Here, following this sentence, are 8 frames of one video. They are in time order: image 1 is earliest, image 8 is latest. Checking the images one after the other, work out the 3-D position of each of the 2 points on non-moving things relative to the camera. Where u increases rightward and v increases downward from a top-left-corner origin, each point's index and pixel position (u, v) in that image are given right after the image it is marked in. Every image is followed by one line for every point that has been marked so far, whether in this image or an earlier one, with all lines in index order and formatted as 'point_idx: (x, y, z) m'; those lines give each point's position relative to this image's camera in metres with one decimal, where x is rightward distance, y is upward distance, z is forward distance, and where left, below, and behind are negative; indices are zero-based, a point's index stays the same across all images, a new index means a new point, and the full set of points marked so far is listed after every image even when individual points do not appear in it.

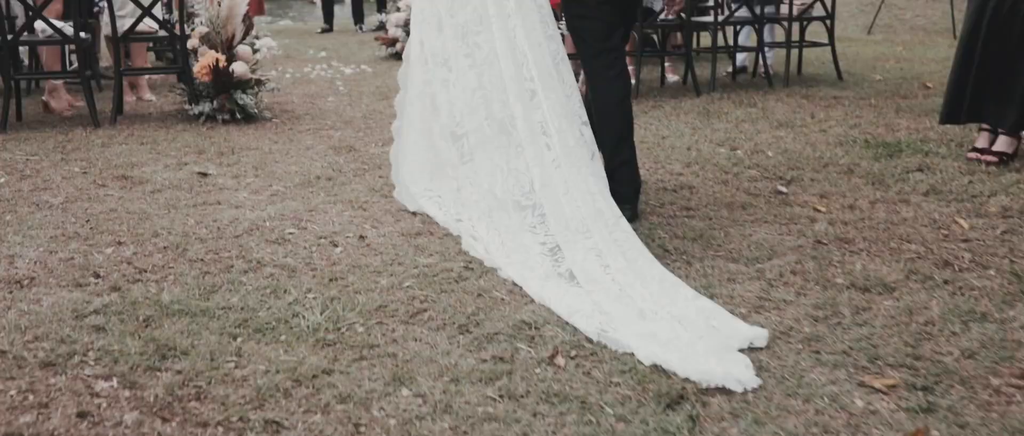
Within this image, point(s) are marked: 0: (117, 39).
0: (-2.2, +1.0, +6.0) m
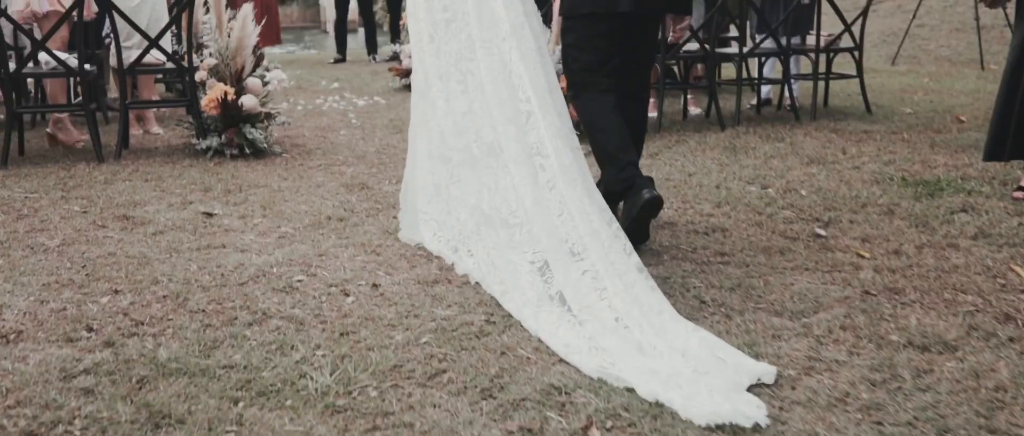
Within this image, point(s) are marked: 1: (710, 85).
0: (-2.1, +0.8, +5.8) m
1: (+1.3, +0.9, +7.1) m
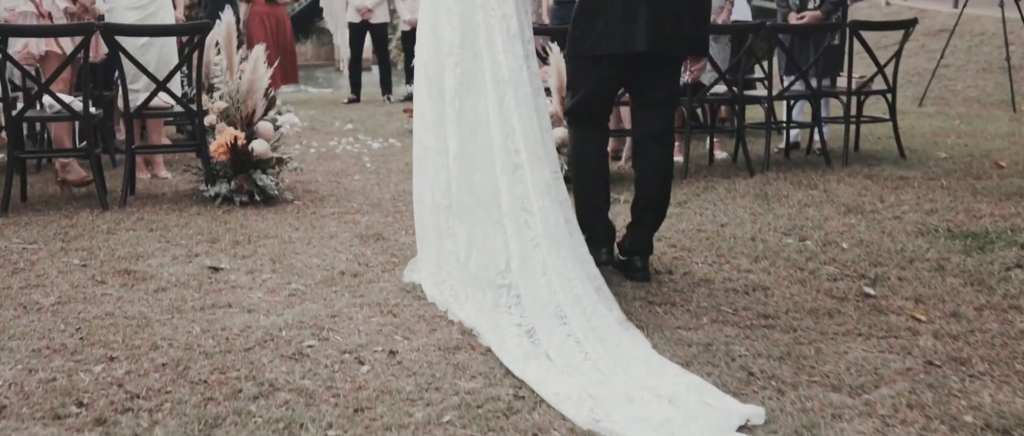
0: (-2.0, +0.5, +5.5) m
1: (+1.5, +0.6, +6.8) m
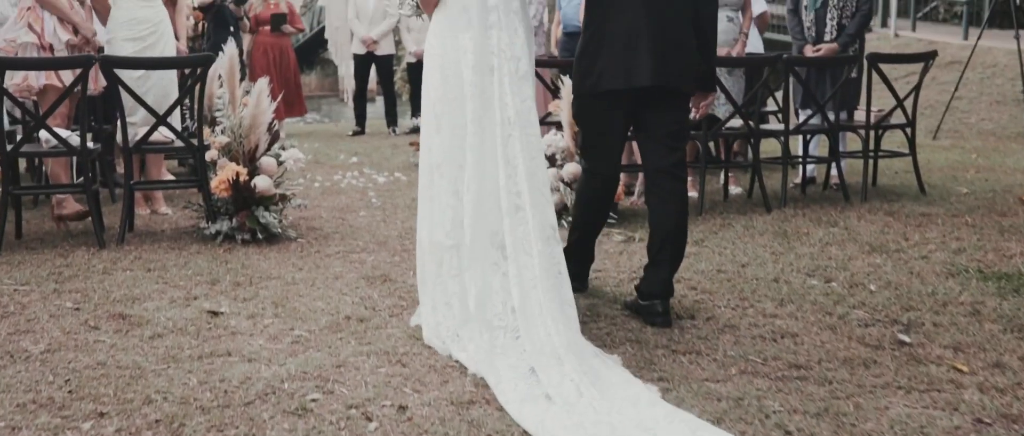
0: (-2.0, +0.3, +5.4) m
1: (+1.5, +0.3, +6.6) m
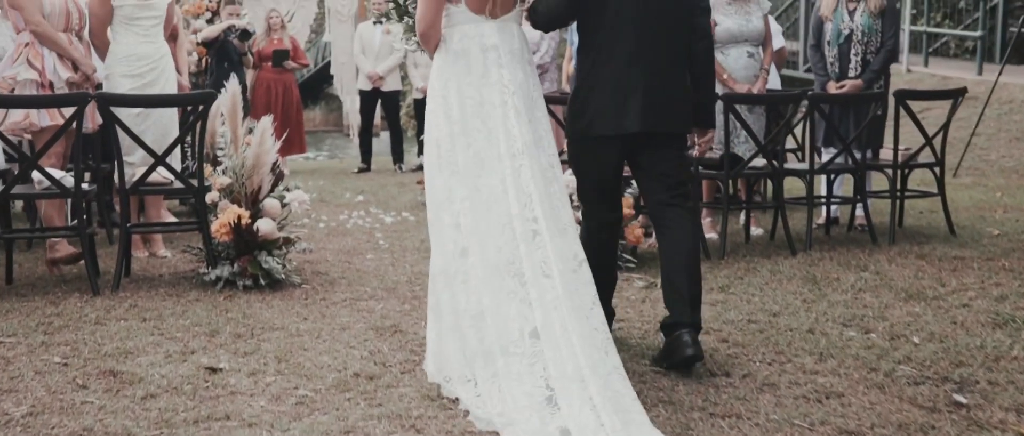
0: (-1.9, +0.1, +5.1) m
1: (+1.6, +0.1, +6.4) m
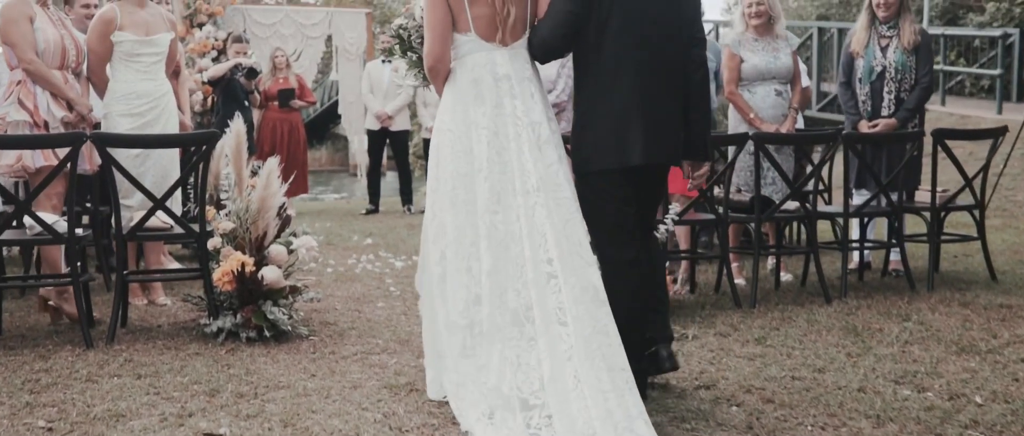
0: (-1.8, -0.1, +4.8) m
1: (+1.7, -0.2, +6.0) m
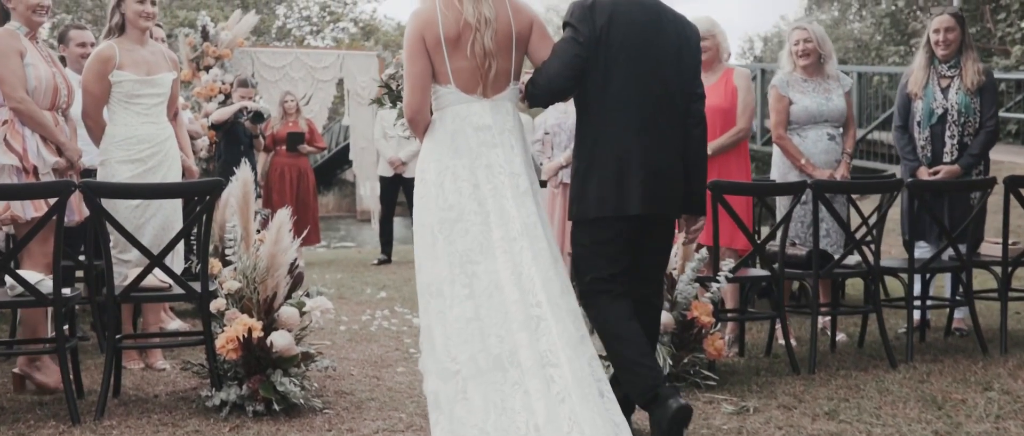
0: (-1.6, -0.3, +4.3) m
1: (+1.9, -0.5, +5.5) m
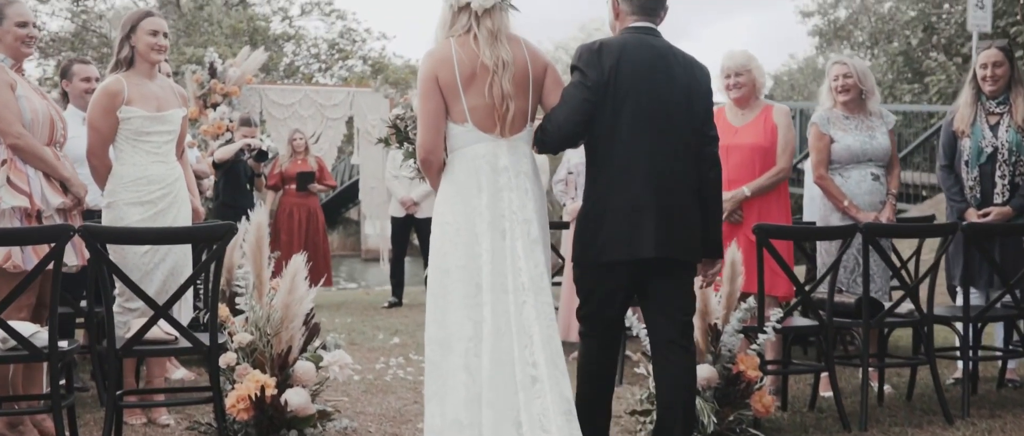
0: (-1.5, -0.5, +4.0) m
1: (+2.0, -0.7, +5.1) m
